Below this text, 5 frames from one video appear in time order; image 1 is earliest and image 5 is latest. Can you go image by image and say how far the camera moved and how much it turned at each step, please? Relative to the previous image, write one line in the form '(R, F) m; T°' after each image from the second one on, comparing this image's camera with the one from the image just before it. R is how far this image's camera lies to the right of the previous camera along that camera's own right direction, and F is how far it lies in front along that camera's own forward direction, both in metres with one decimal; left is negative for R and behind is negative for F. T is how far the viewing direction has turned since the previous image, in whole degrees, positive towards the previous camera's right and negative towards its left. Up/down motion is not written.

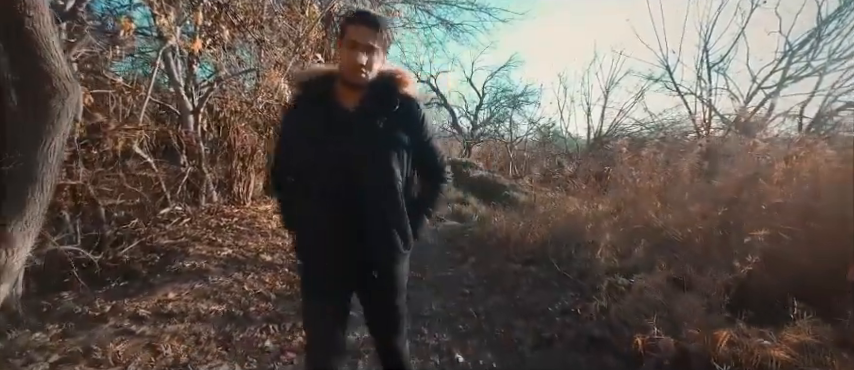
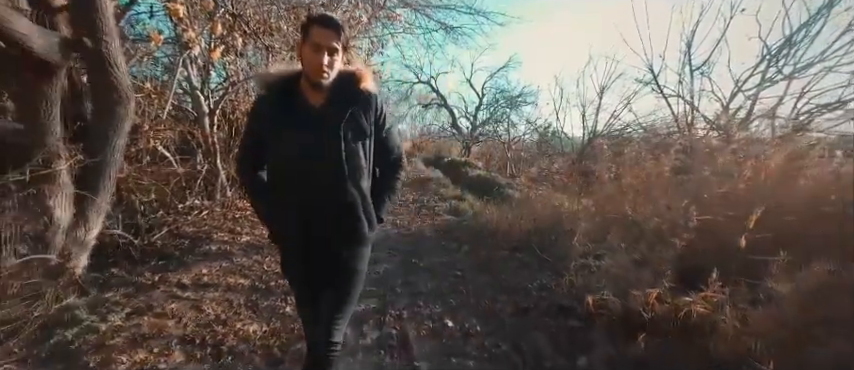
(+0.1, -0.6) m; 0°
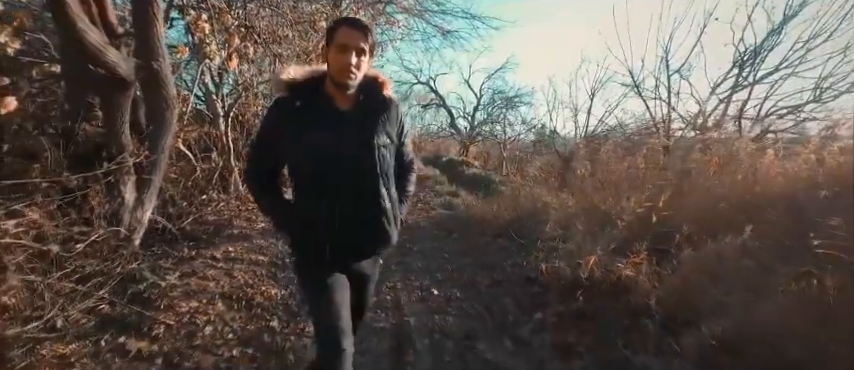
(+0.1, -0.8) m; 0°
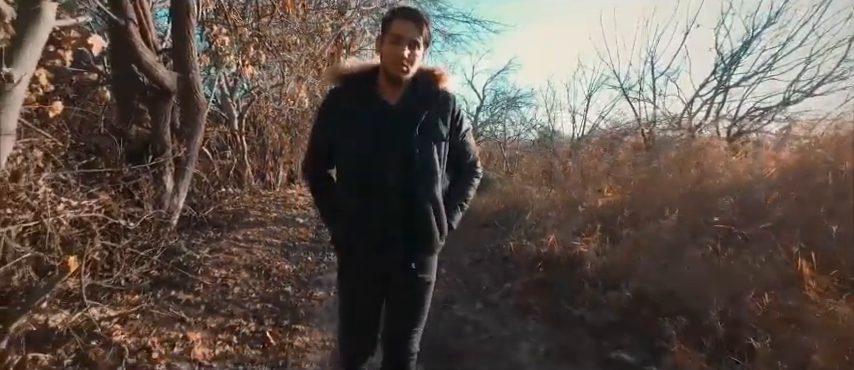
(+0.2, -0.7) m; -1°
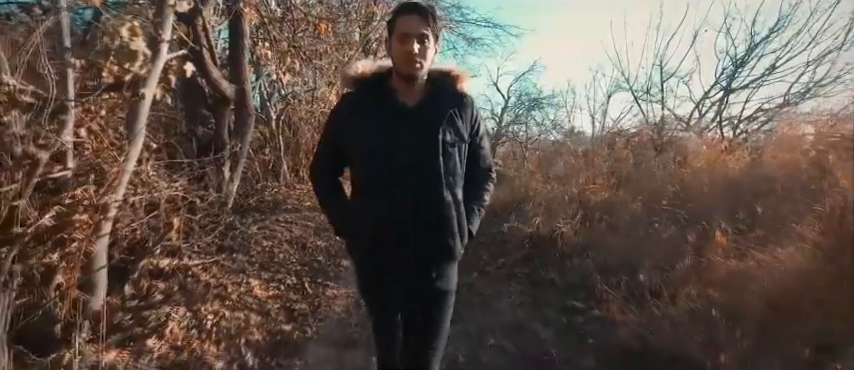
(+0.3, -0.9) m; -4°
